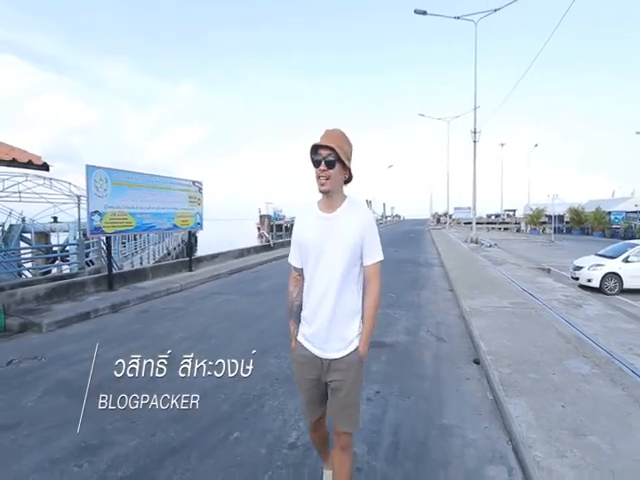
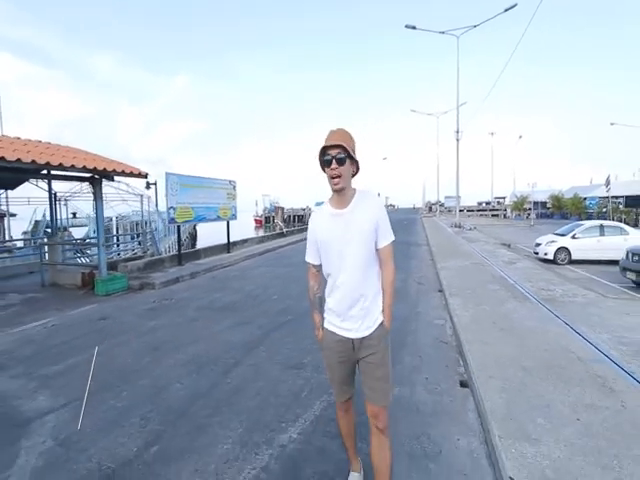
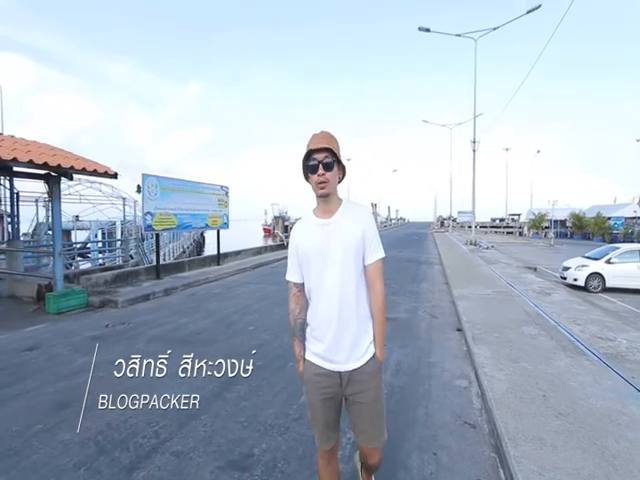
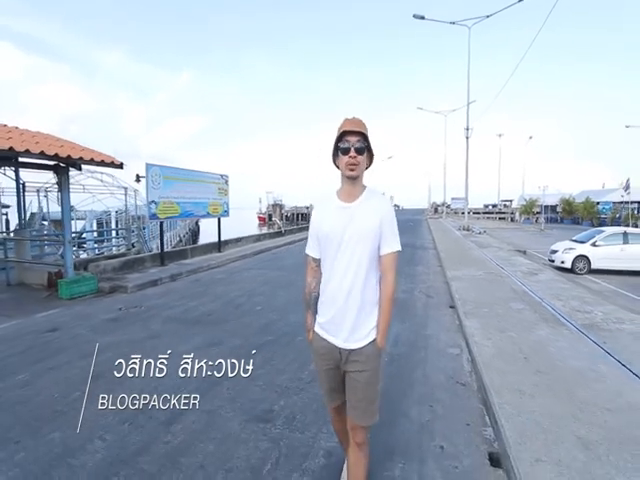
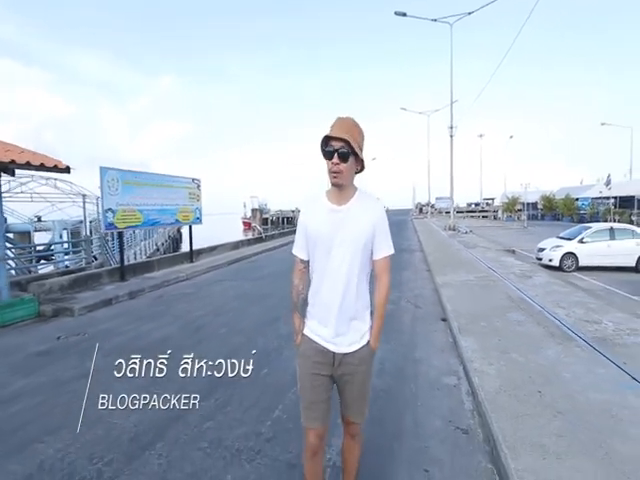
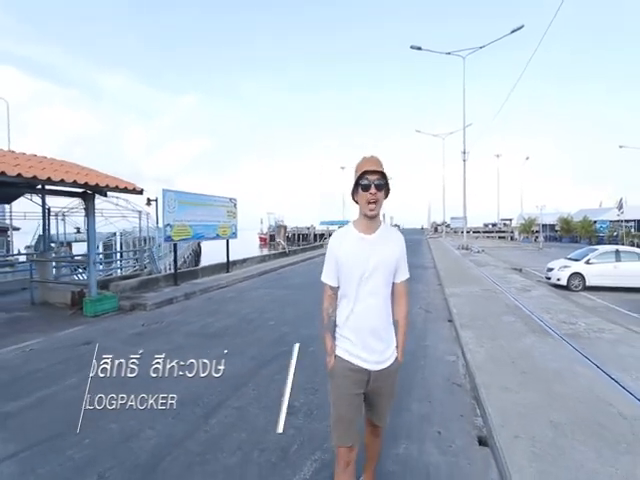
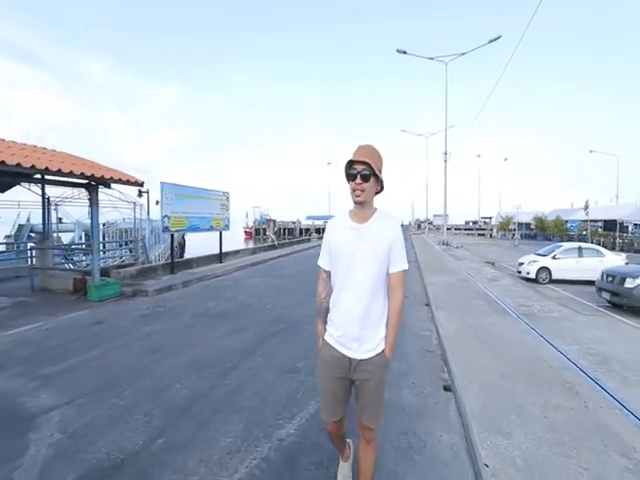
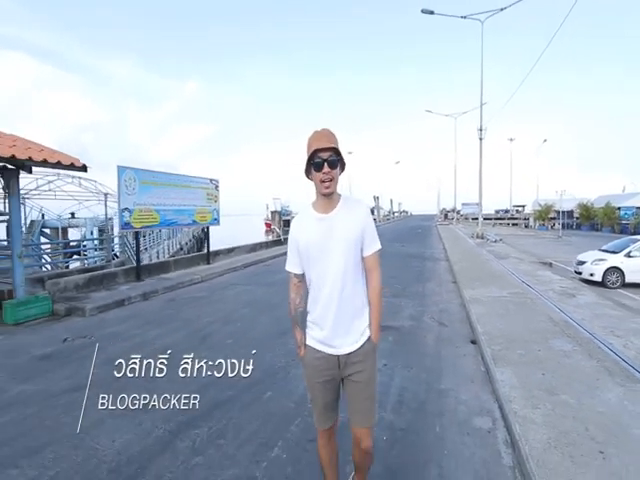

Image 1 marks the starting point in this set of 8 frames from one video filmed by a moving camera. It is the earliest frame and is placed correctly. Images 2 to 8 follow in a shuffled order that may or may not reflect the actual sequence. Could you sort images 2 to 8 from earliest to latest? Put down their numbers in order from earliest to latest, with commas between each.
8, 5, 3, 4, 6, 2, 7
